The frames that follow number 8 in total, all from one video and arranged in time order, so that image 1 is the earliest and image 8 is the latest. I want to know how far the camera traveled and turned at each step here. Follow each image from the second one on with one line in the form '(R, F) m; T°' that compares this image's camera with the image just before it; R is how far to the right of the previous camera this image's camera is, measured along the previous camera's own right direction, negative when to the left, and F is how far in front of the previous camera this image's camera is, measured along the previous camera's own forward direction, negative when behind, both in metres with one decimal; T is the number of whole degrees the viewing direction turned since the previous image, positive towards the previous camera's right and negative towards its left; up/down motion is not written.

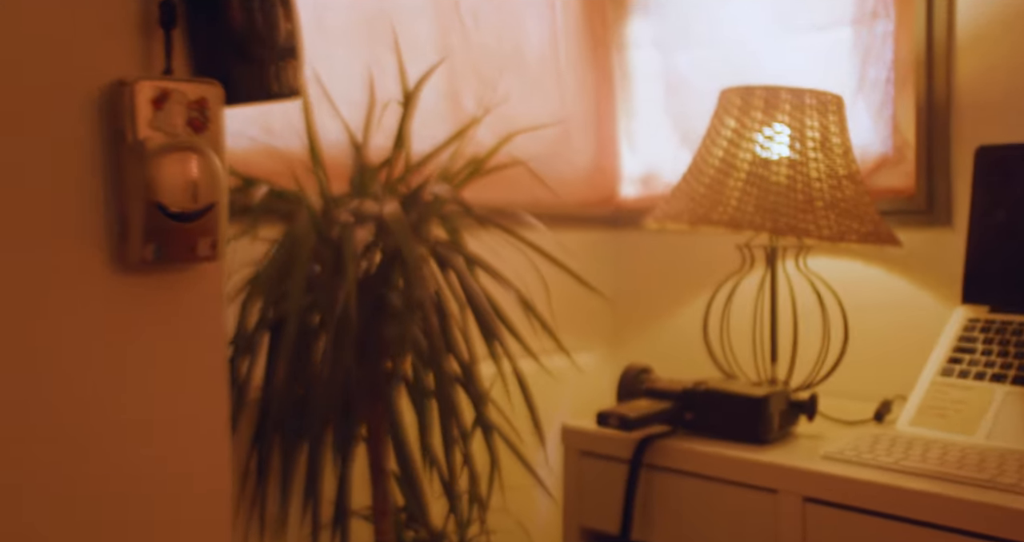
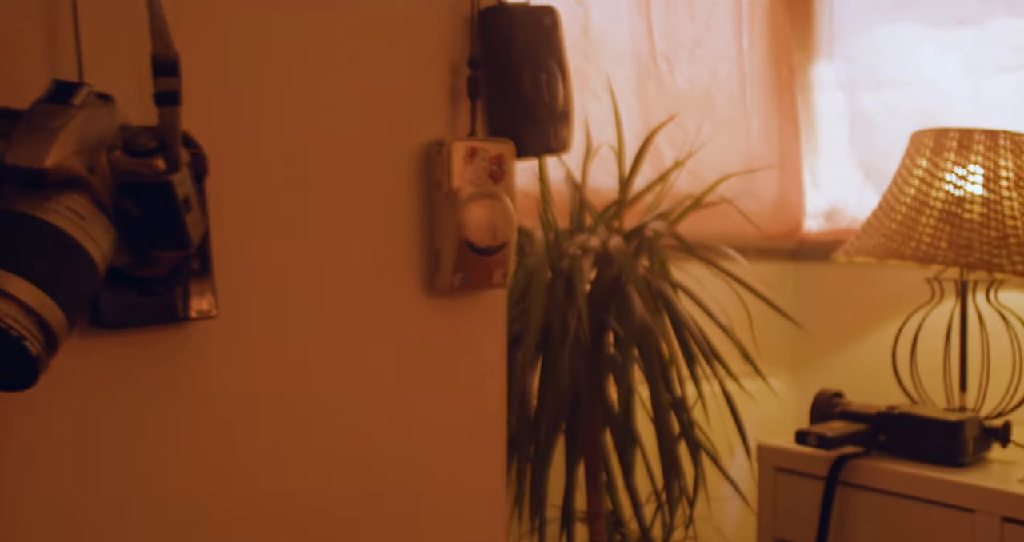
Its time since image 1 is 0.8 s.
(-0.1, -0.2) m; -8°
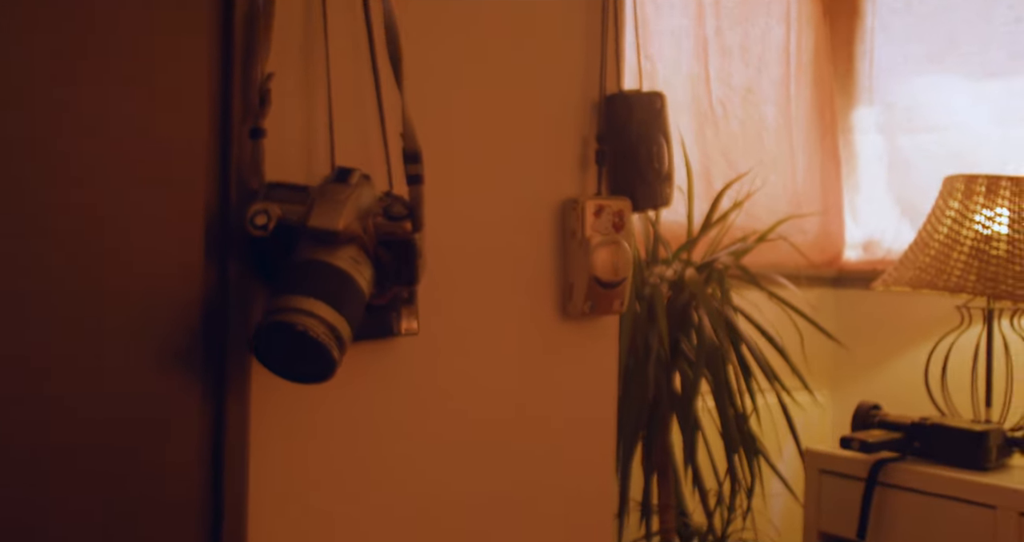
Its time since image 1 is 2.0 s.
(-0.1, -0.2) m; -1°
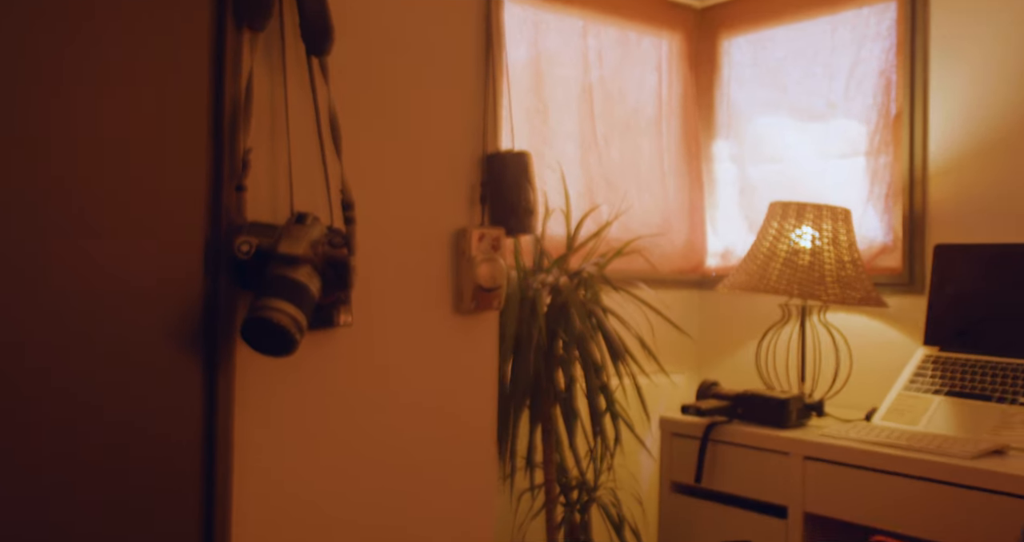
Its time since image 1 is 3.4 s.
(0.0, -0.4) m; +4°
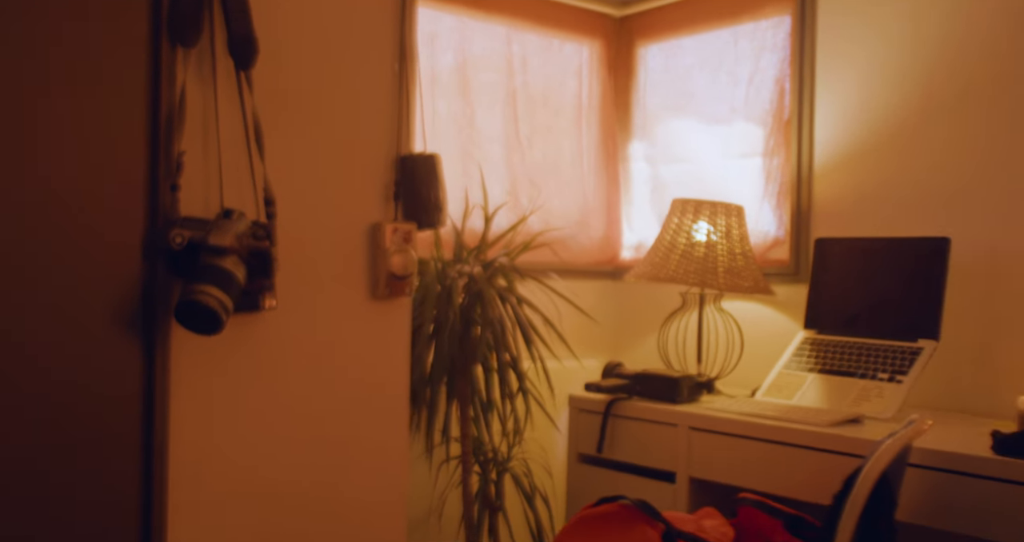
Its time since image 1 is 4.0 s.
(+0.1, -0.2) m; +3°
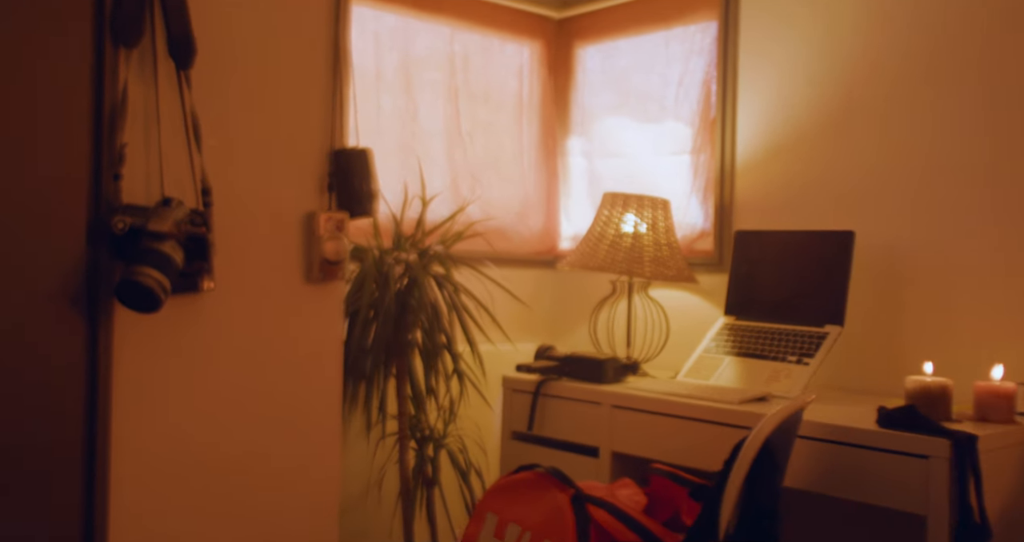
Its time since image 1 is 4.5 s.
(+0.1, -0.1) m; +2°
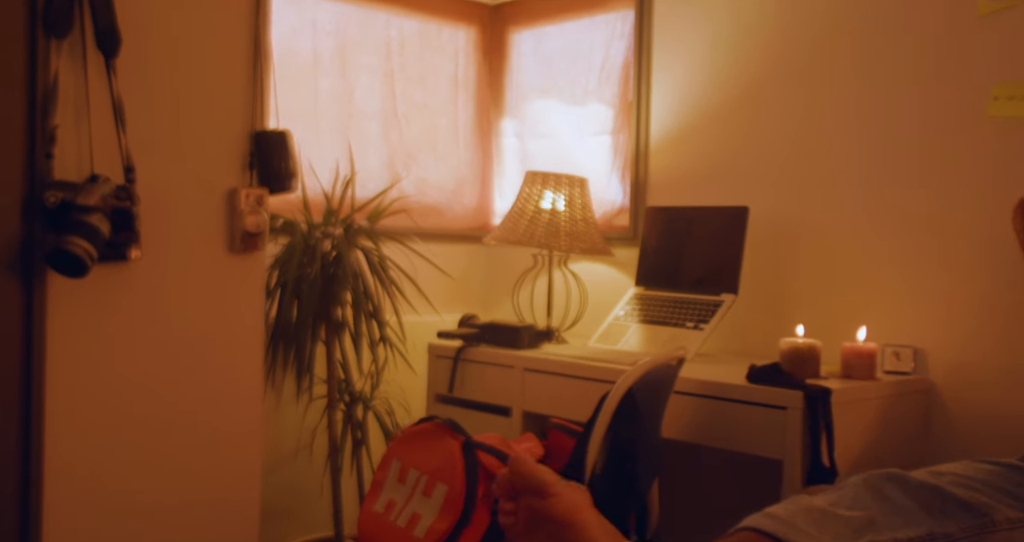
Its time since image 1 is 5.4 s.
(+0.2, -0.2) m; +1°
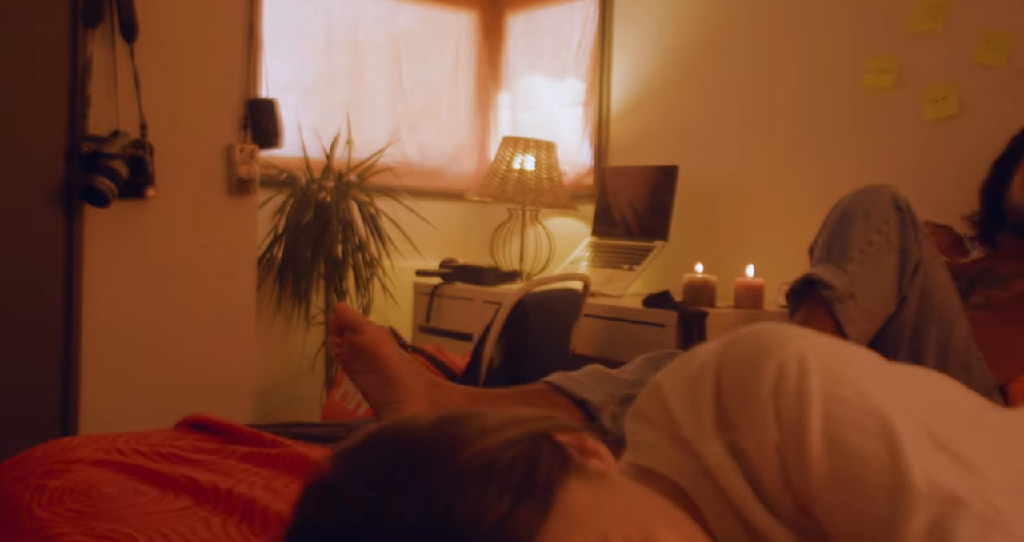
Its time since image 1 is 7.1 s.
(+0.4, -0.4) m; -5°
